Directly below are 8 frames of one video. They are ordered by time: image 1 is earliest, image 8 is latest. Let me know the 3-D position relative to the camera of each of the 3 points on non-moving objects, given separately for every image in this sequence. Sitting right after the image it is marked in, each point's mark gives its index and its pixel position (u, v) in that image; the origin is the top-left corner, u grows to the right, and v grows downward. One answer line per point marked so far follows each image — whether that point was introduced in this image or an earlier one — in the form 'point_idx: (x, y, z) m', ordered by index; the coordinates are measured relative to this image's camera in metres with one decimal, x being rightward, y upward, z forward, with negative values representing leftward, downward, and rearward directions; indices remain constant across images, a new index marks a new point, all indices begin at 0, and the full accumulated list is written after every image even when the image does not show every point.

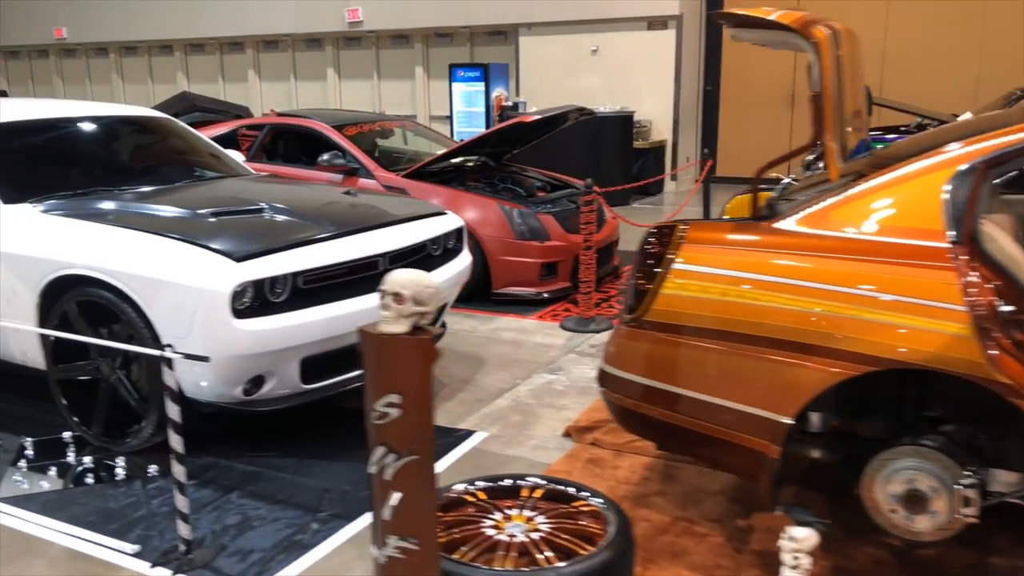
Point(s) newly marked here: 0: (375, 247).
0: (-0.8, +0.2, +3.9) m
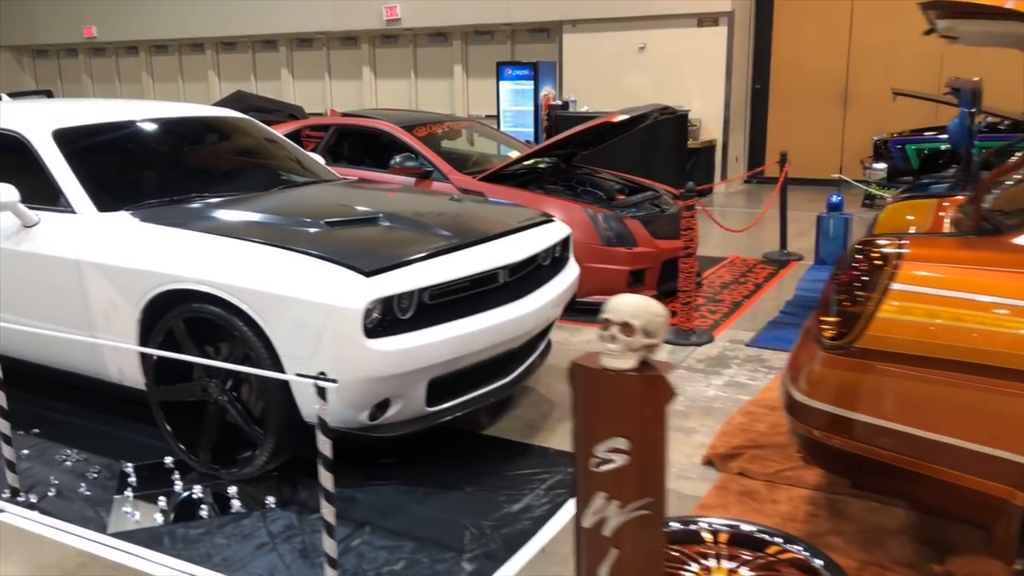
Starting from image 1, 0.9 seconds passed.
0: (-0.1, +0.2, +3.6) m
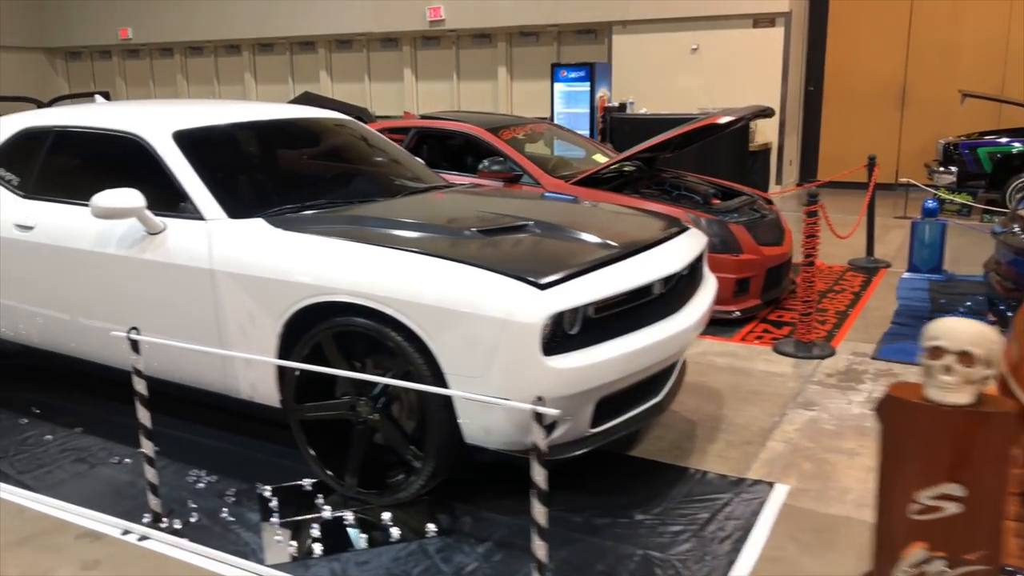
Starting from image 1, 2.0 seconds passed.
0: (+0.7, +0.1, +3.4) m
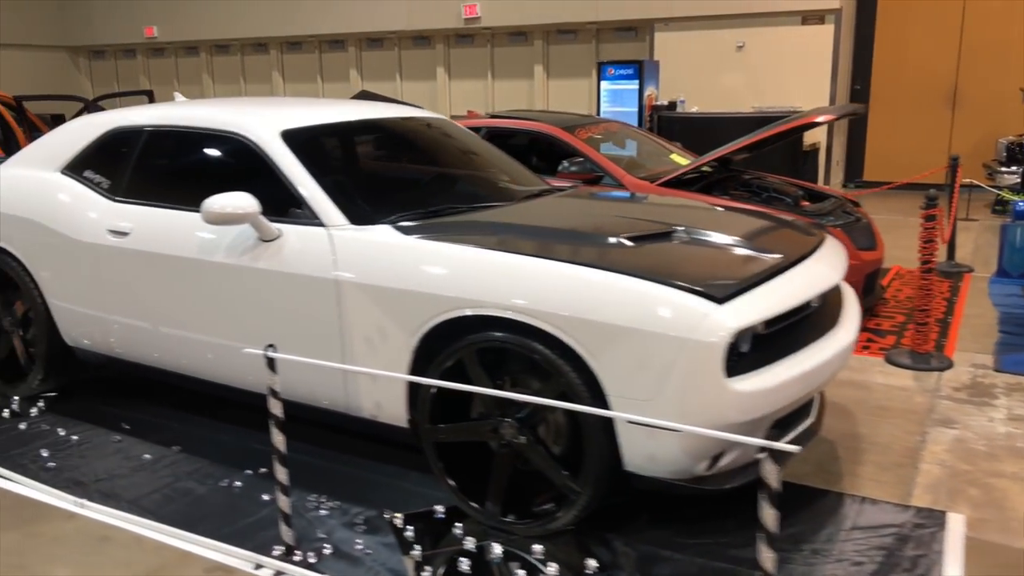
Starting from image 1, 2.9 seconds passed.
0: (+1.4, 0.0, +3.1) m
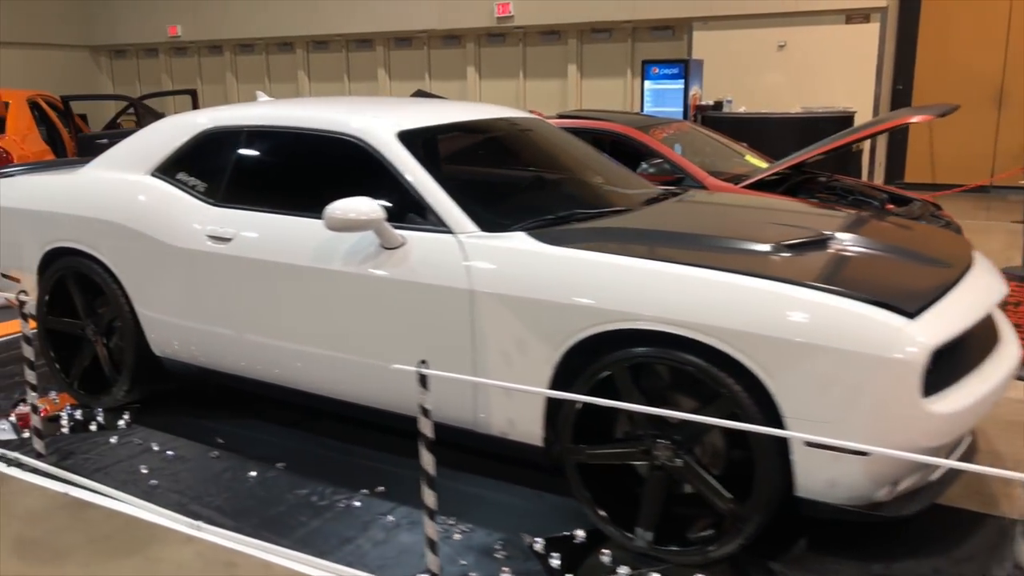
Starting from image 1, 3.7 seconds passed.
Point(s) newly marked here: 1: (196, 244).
0: (+2.0, 0.0, +2.9) m
1: (-1.6, +0.2, +3.6) m
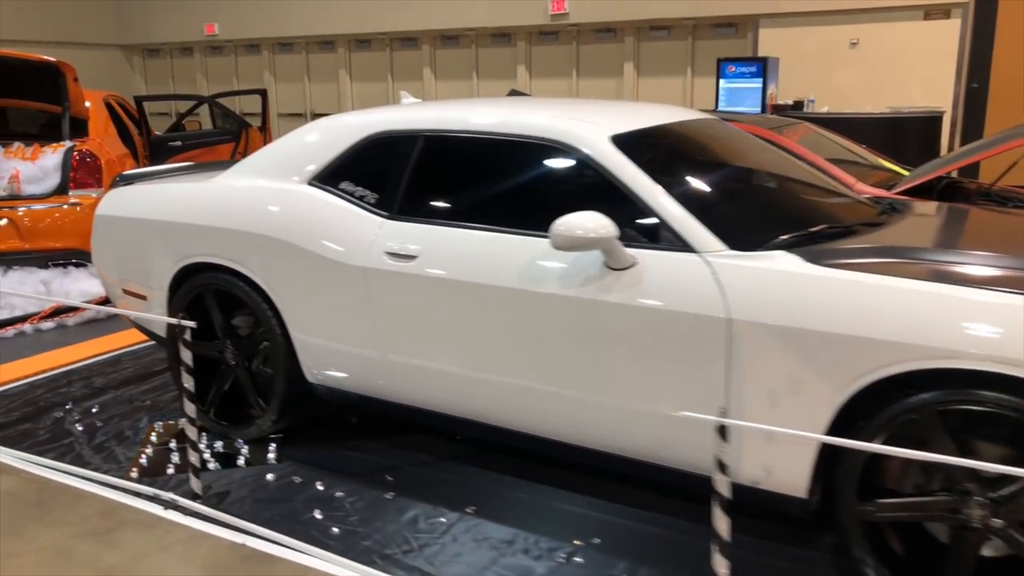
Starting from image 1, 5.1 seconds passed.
0: (+3.0, -0.1, +2.5) m
1: (-0.7, +0.1, +3.2) m
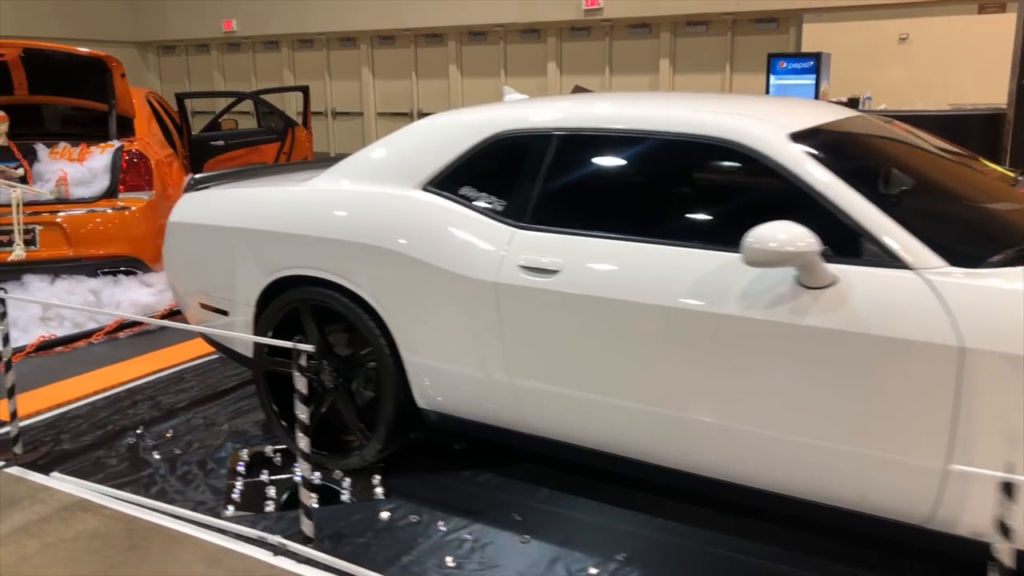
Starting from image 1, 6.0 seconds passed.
0: (+3.6, -0.2, +2.2) m
1: (0.0, 0.0, +2.8) m
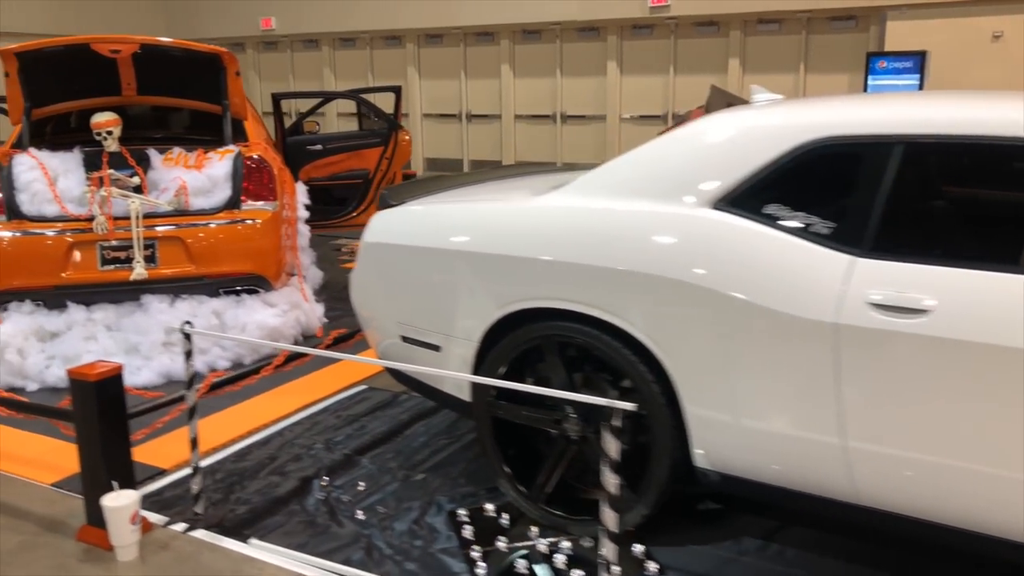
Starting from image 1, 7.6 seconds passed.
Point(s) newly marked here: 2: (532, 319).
0: (+4.8, -0.3, +1.7) m
1: (+1.2, -0.1, +2.3) m
2: (+0.1, -0.1, +2.9) m
